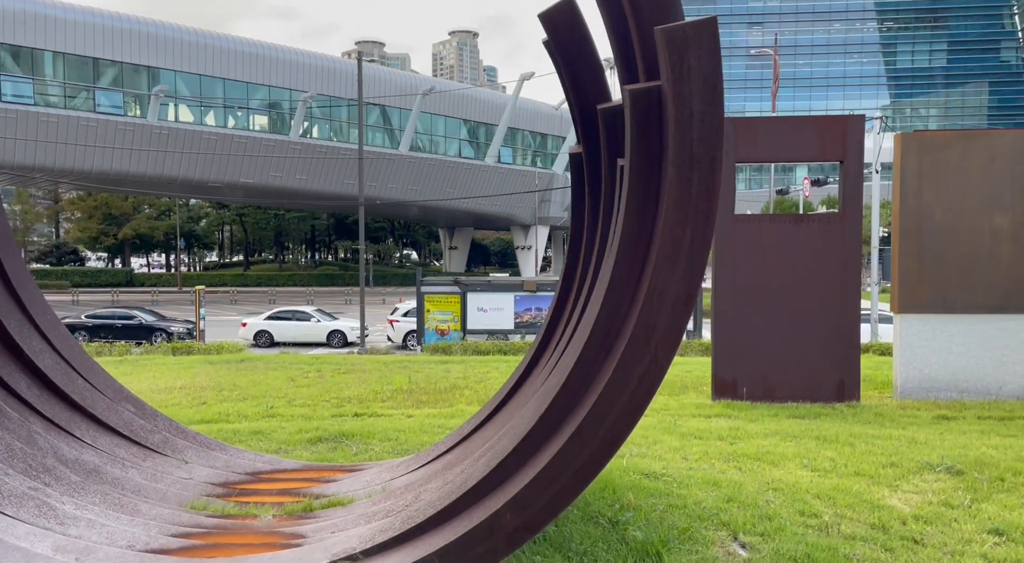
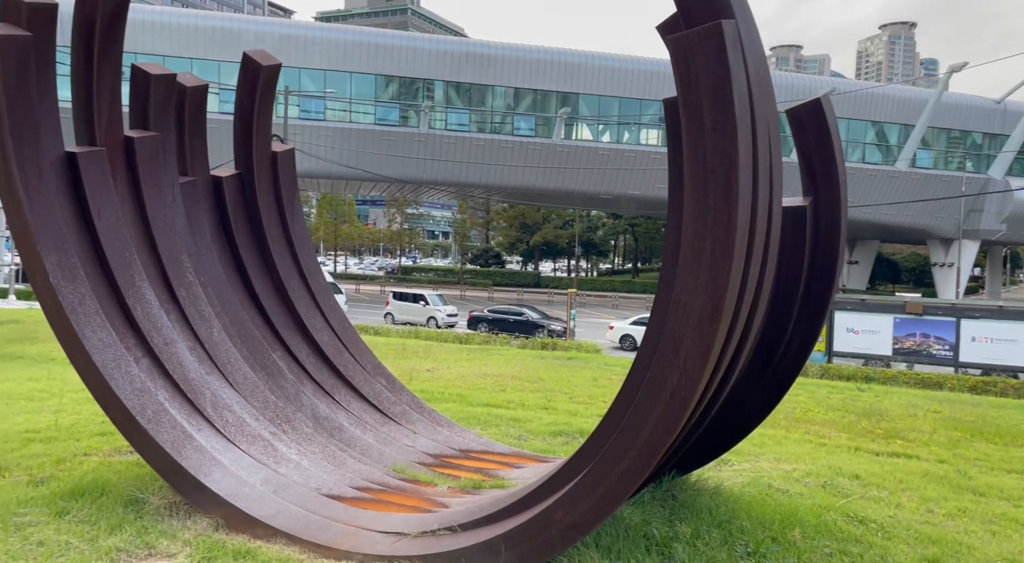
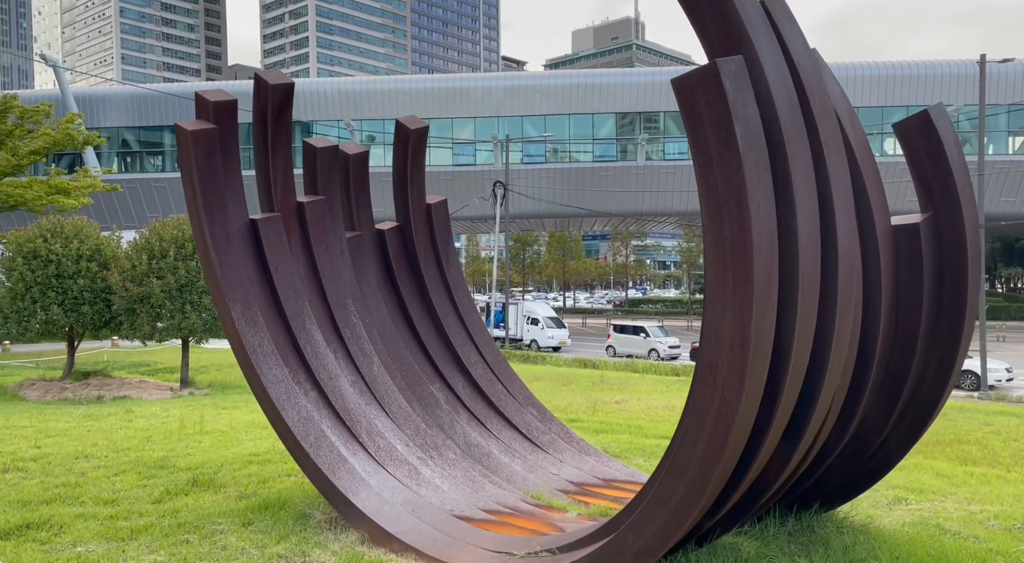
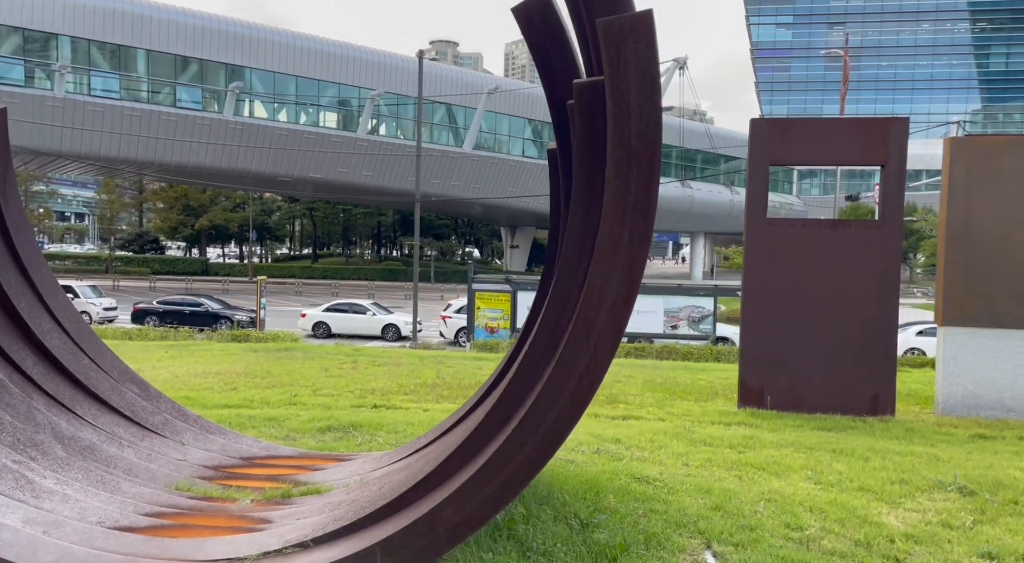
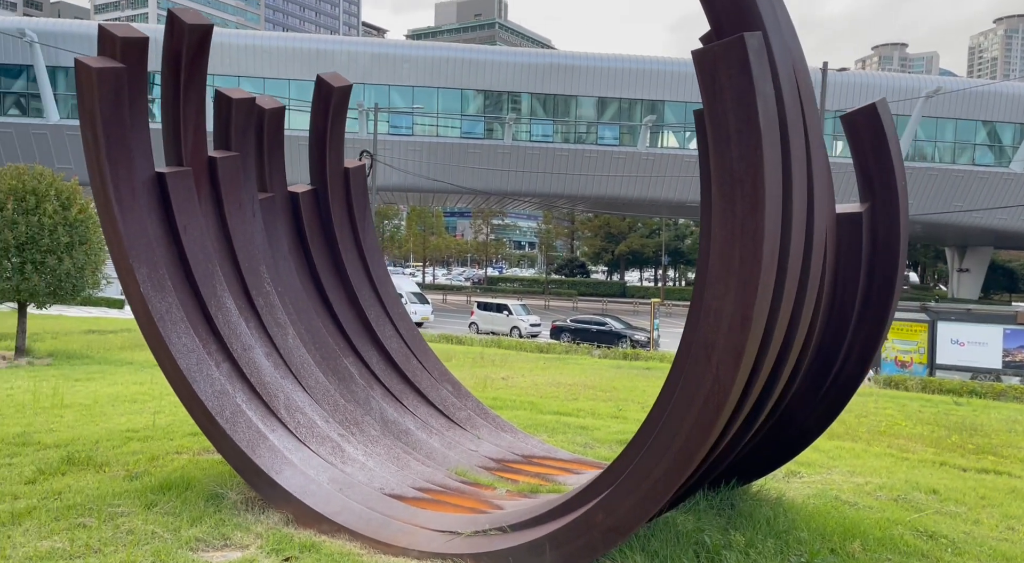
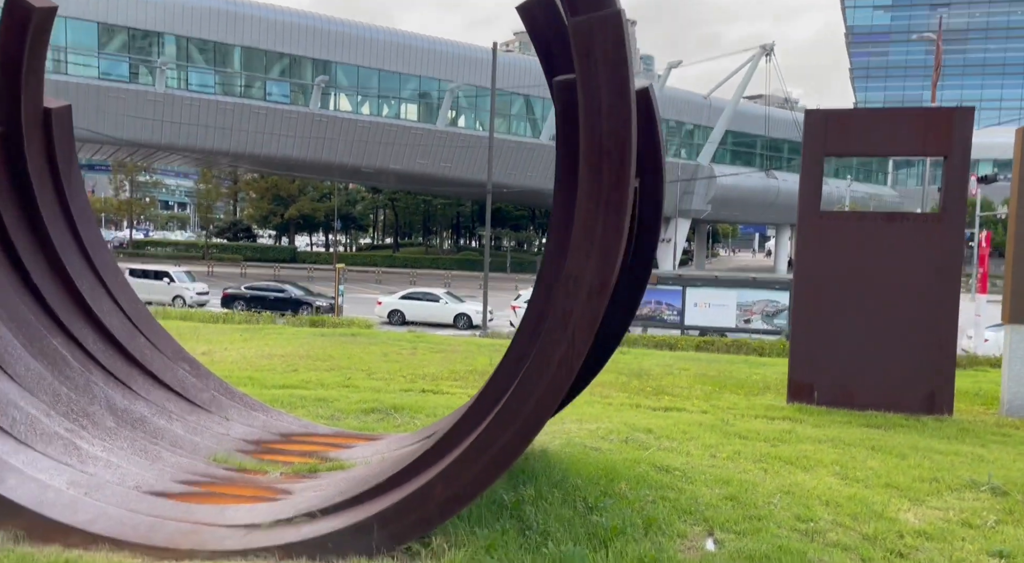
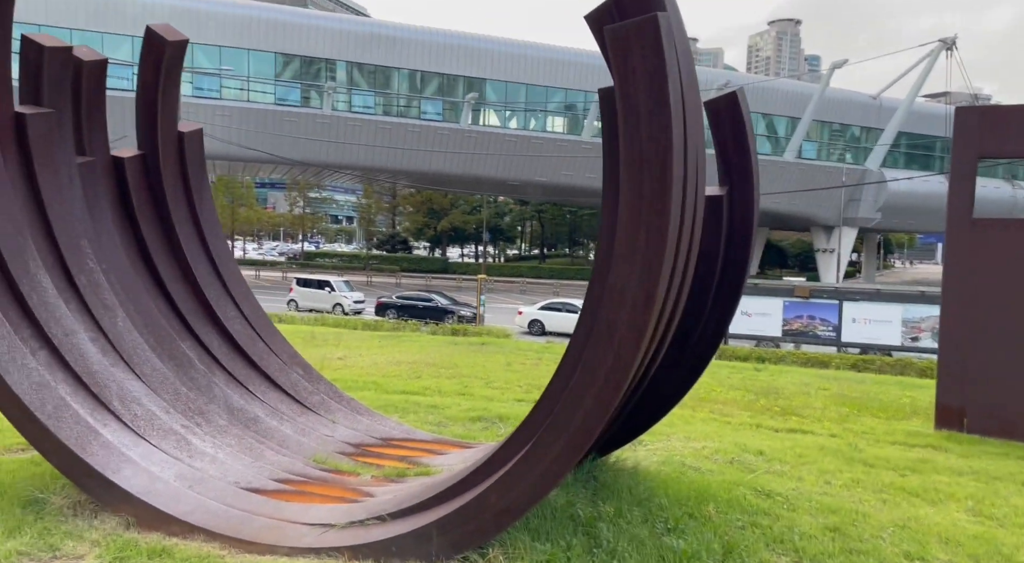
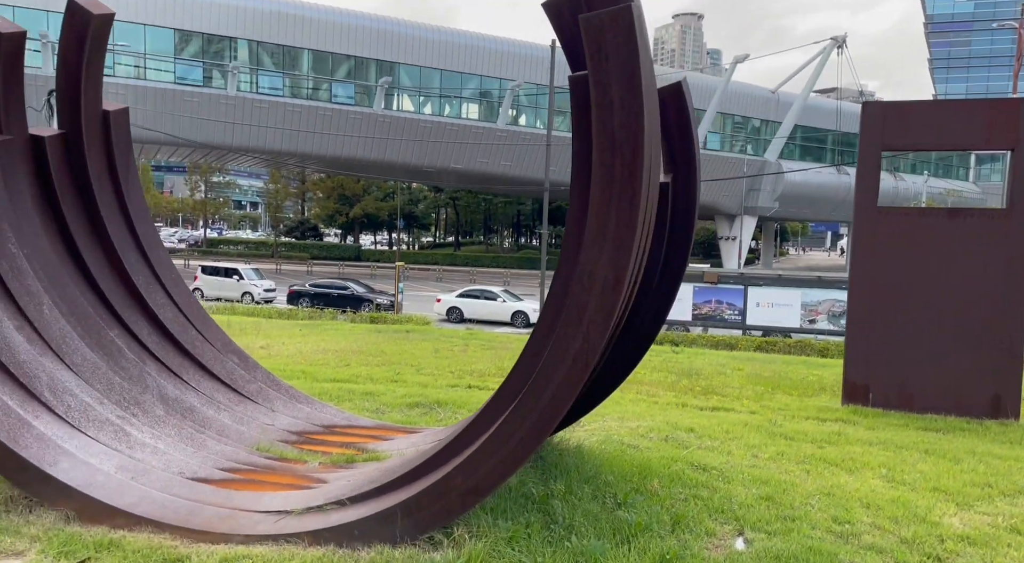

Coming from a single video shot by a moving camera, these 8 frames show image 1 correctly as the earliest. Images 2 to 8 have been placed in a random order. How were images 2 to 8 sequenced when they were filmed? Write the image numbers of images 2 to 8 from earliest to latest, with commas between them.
4, 6, 8, 7, 2, 5, 3
